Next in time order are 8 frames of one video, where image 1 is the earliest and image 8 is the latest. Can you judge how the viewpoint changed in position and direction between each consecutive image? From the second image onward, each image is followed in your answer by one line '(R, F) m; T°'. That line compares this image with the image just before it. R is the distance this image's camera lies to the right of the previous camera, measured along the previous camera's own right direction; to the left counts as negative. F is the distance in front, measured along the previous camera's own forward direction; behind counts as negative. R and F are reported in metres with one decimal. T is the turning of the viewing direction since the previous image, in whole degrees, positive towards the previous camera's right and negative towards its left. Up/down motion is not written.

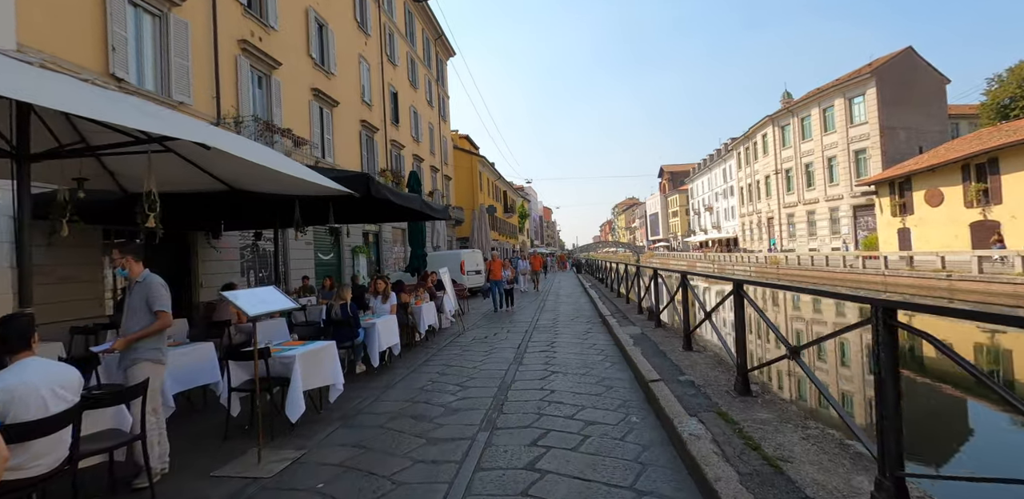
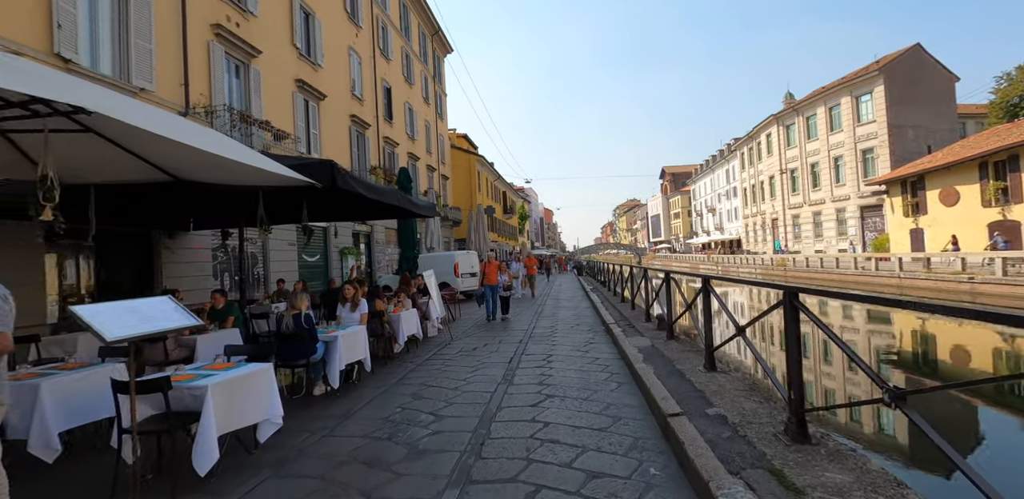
(+0.1, +1.0) m; 0°
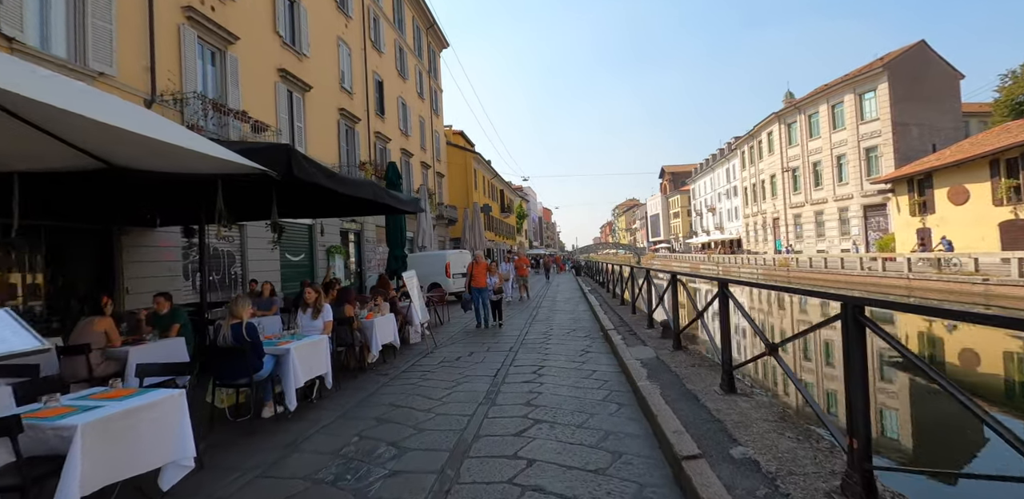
(+0.2, +0.8) m; 0°
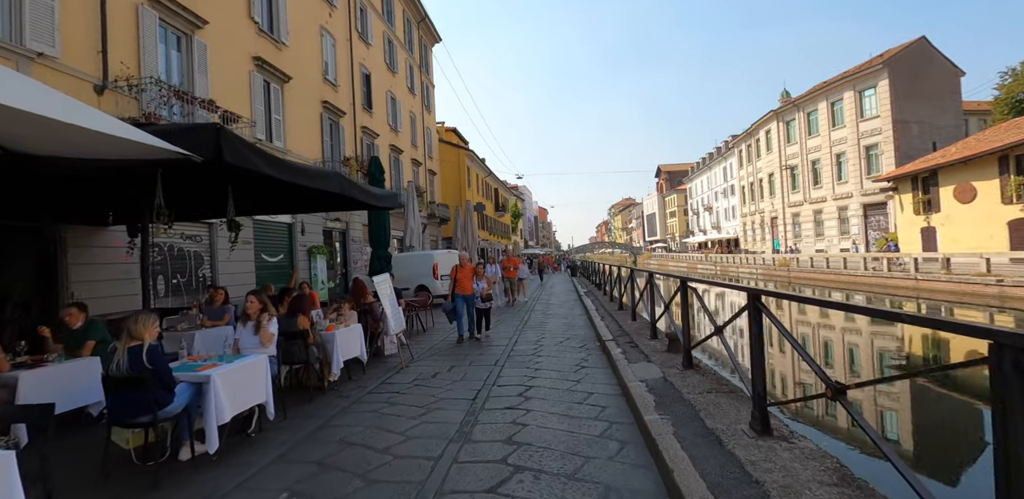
(+0.1, +0.9) m; 0°
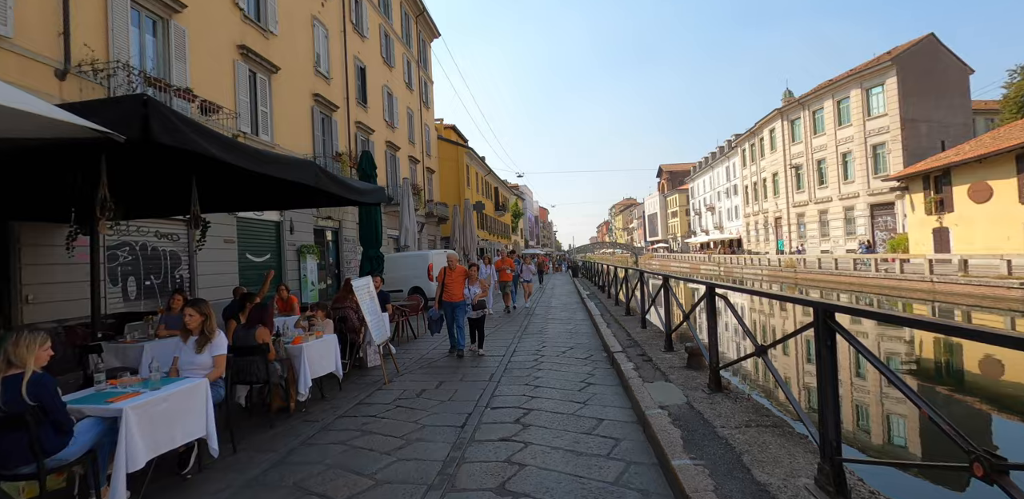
(0.0, +0.7) m; 0°
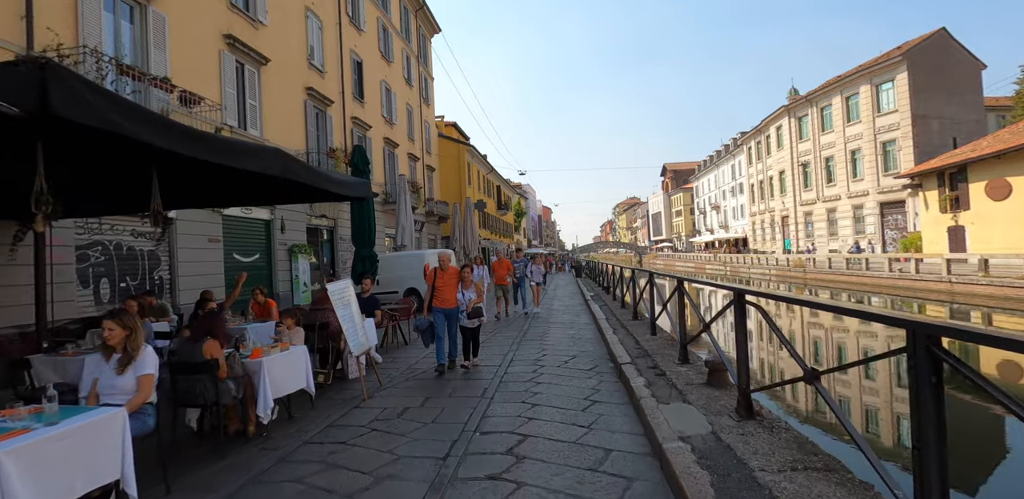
(+0.1, +0.6) m; 0°
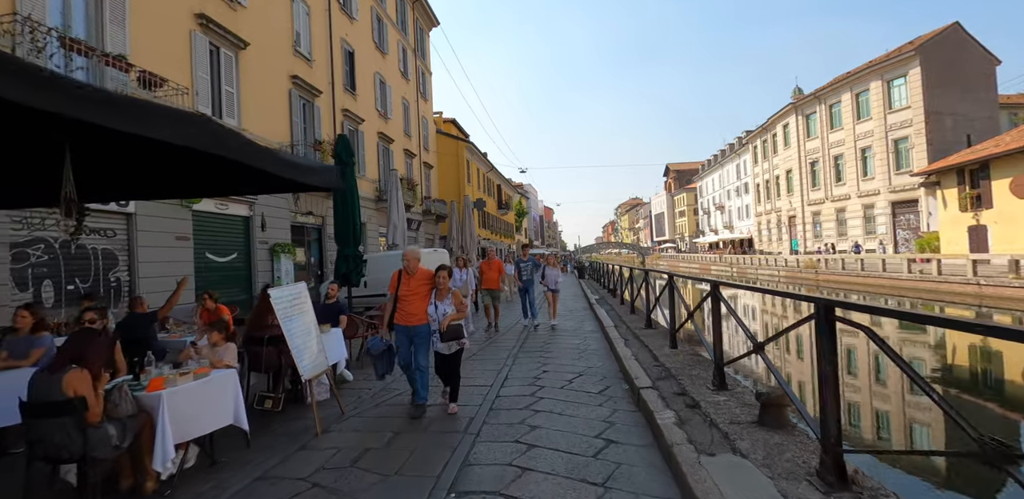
(+0.1, +1.1) m; 0°
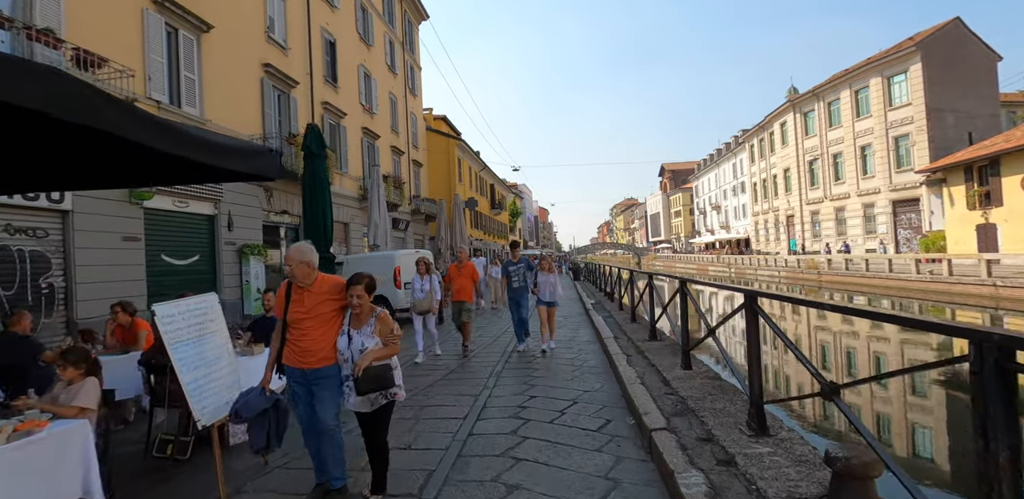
(+0.2, +1.0) m; +1°
